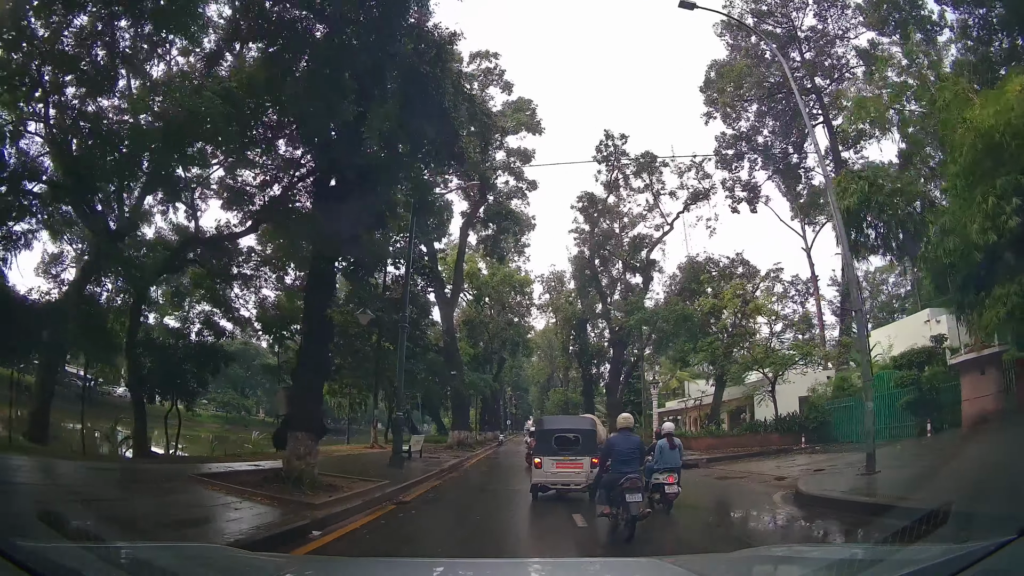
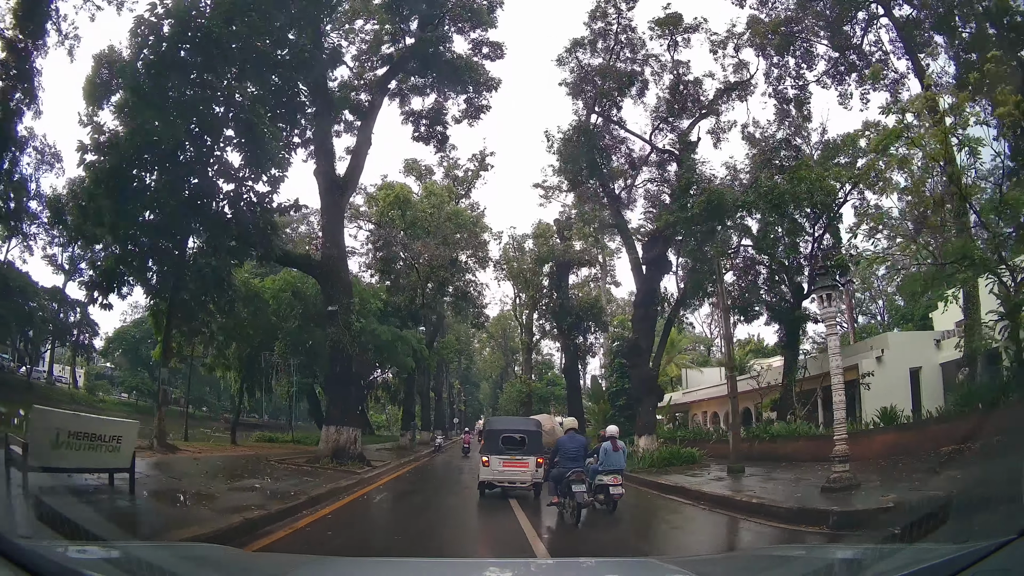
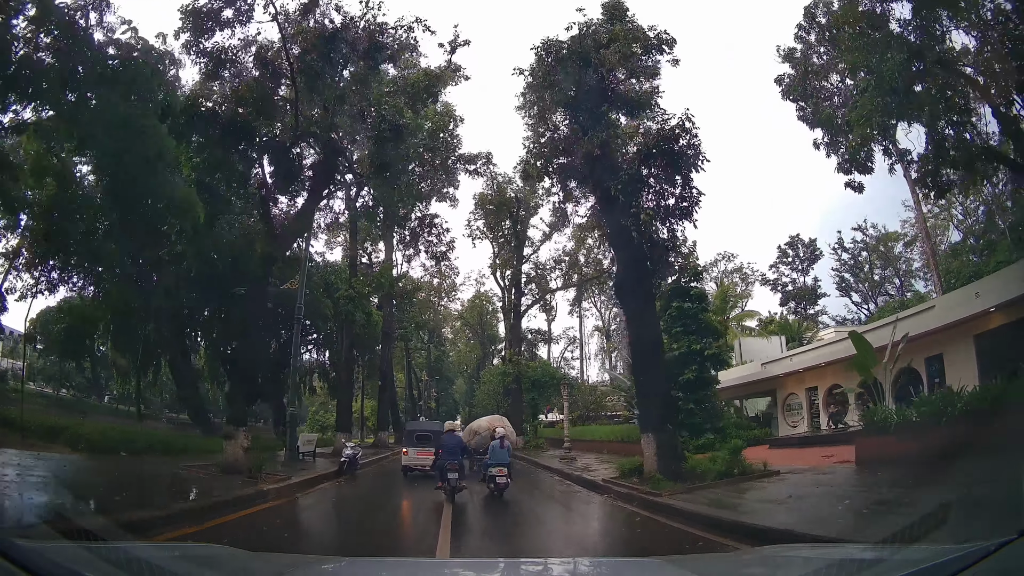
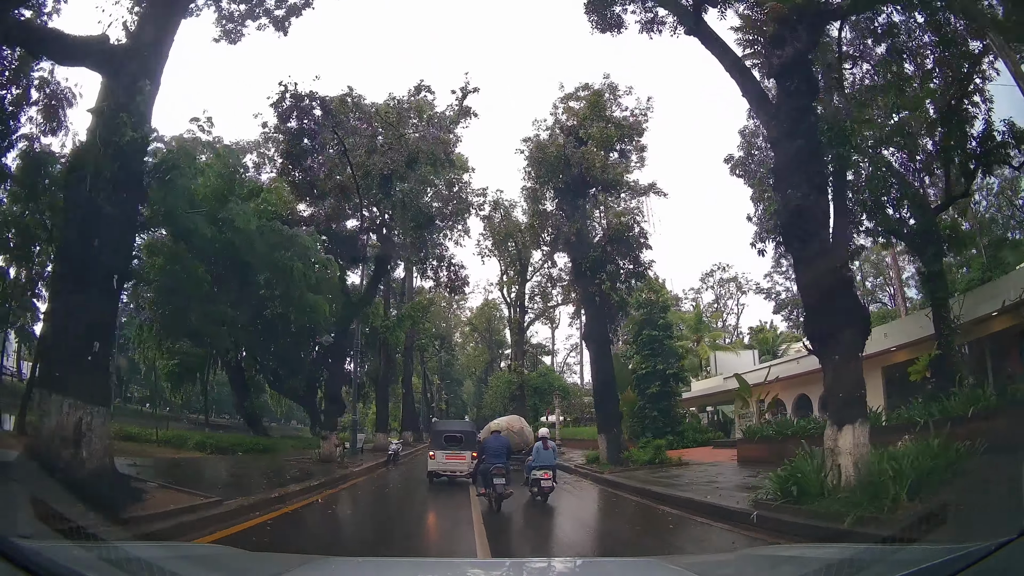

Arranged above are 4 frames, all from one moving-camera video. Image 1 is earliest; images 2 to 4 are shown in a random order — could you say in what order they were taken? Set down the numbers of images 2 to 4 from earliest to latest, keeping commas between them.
2, 4, 3
